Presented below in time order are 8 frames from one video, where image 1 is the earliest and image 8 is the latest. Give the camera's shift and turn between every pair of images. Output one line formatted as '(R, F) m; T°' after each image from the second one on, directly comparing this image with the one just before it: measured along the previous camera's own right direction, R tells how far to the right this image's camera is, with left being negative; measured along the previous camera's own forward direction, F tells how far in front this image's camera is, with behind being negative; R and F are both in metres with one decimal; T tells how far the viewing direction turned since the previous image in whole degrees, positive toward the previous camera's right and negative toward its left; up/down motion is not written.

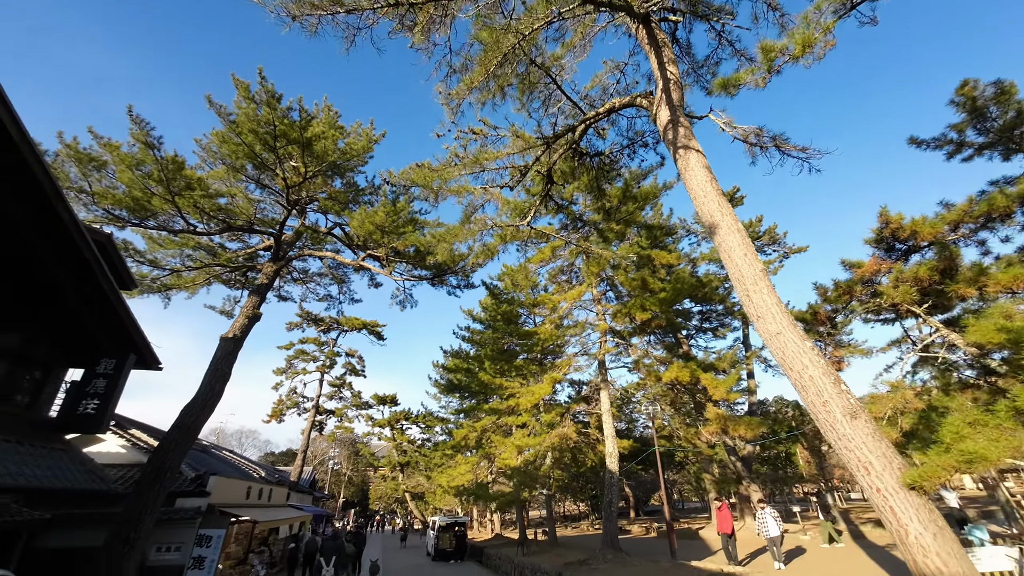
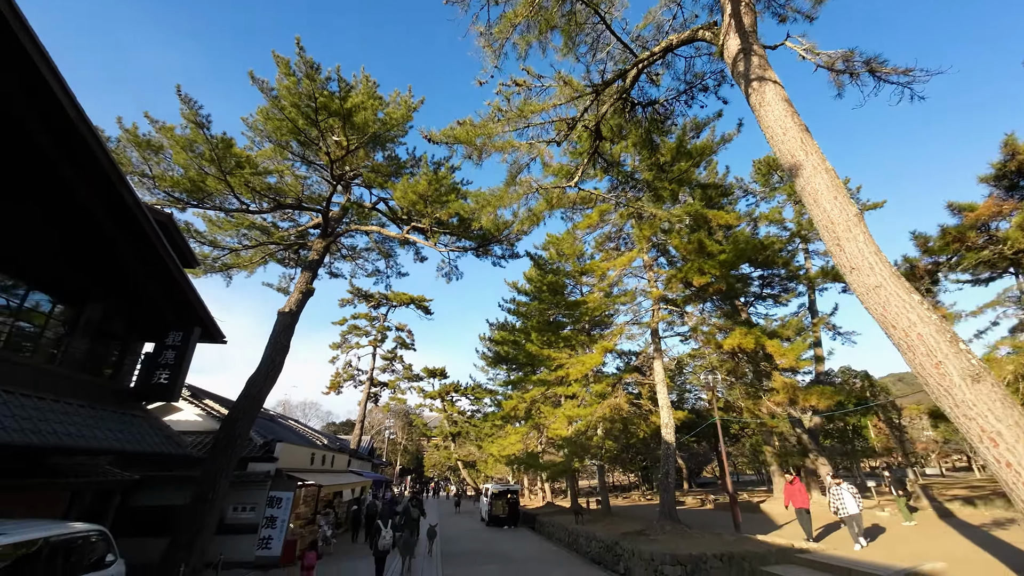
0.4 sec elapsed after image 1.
(-0.1, +0.4) m; -6°
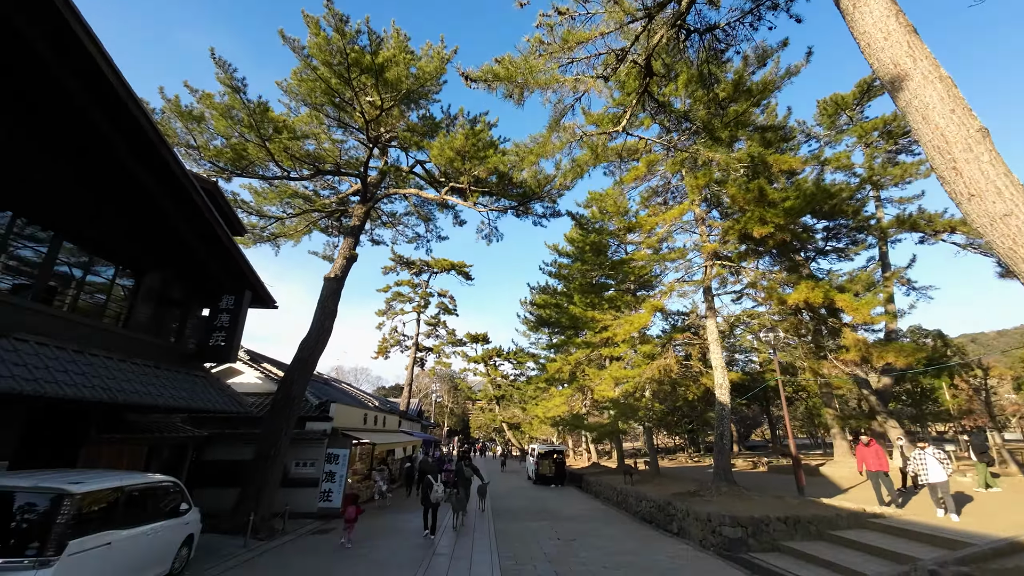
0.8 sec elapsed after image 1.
(-0.1, +0.4) m; -5°
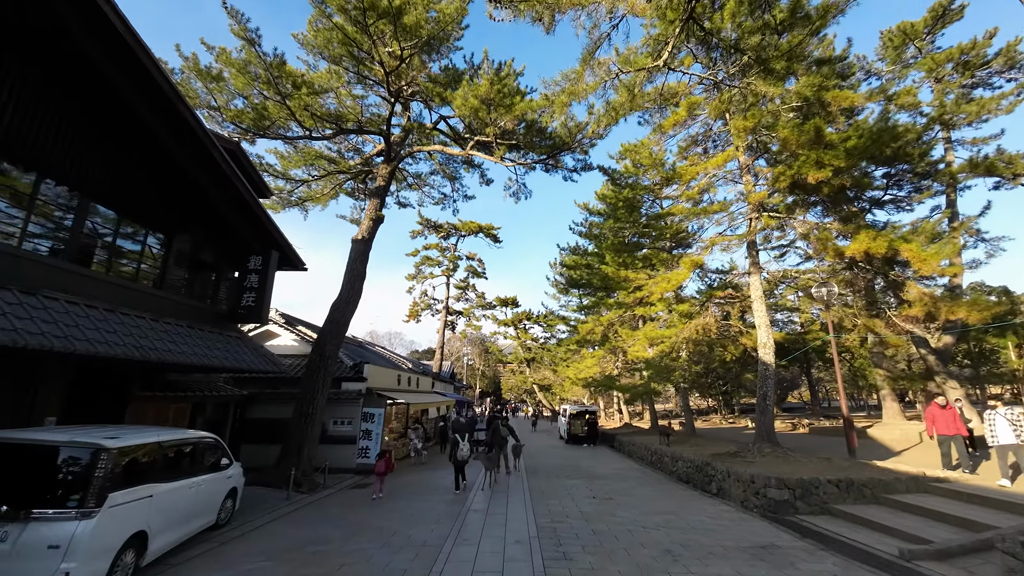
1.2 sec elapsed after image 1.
(-0.1, +0.4) m; -4°
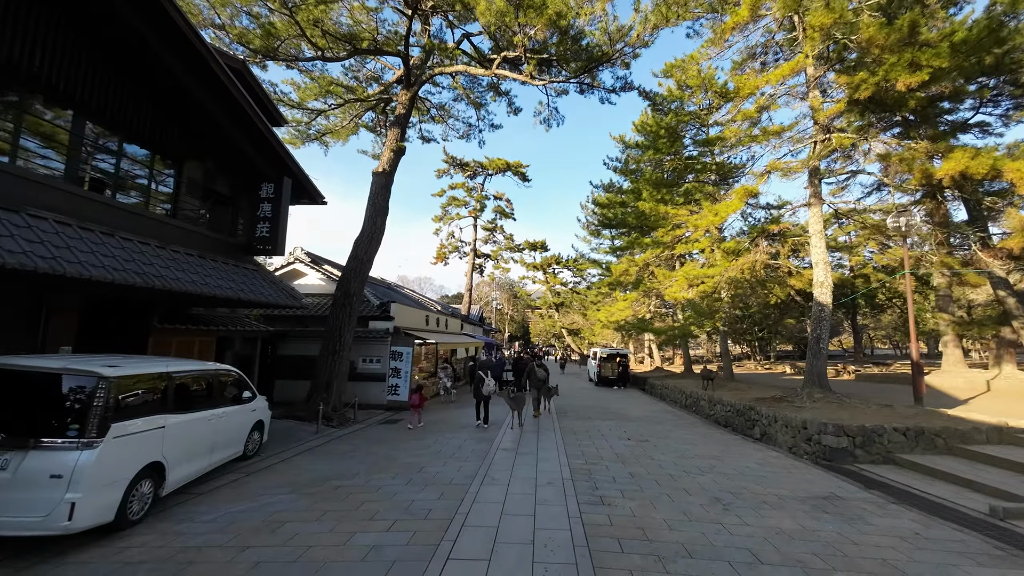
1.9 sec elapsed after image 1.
(-0.1, +0.7) m; -4°
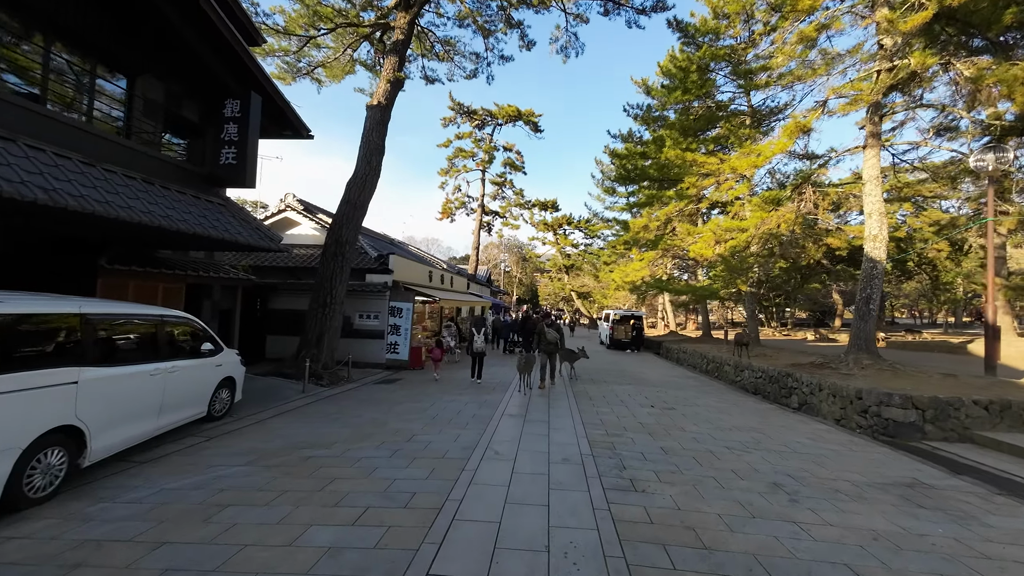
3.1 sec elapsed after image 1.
(0.0, +1.2) m; -1°
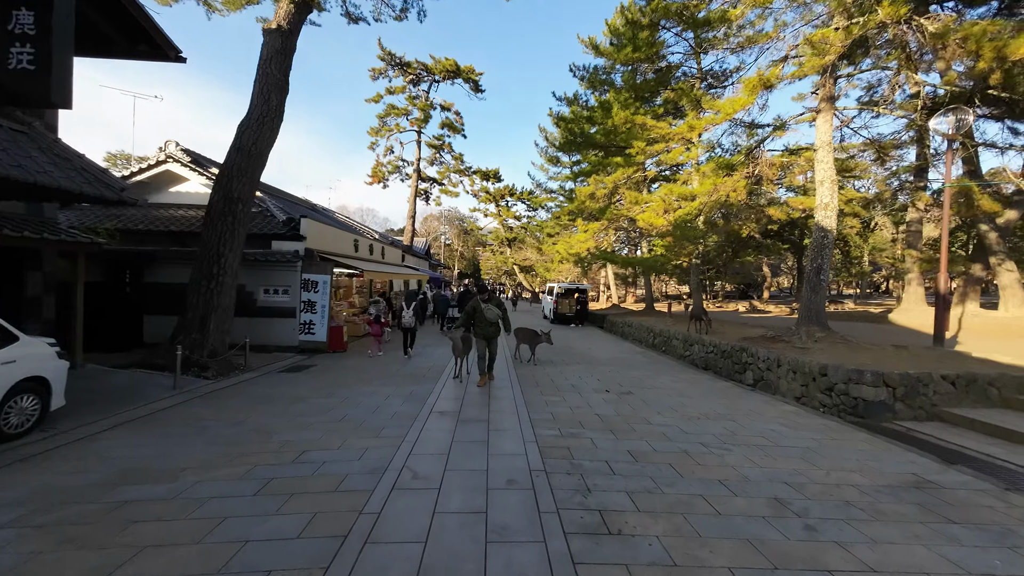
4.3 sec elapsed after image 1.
(+0.1, +1.3) m; +8°
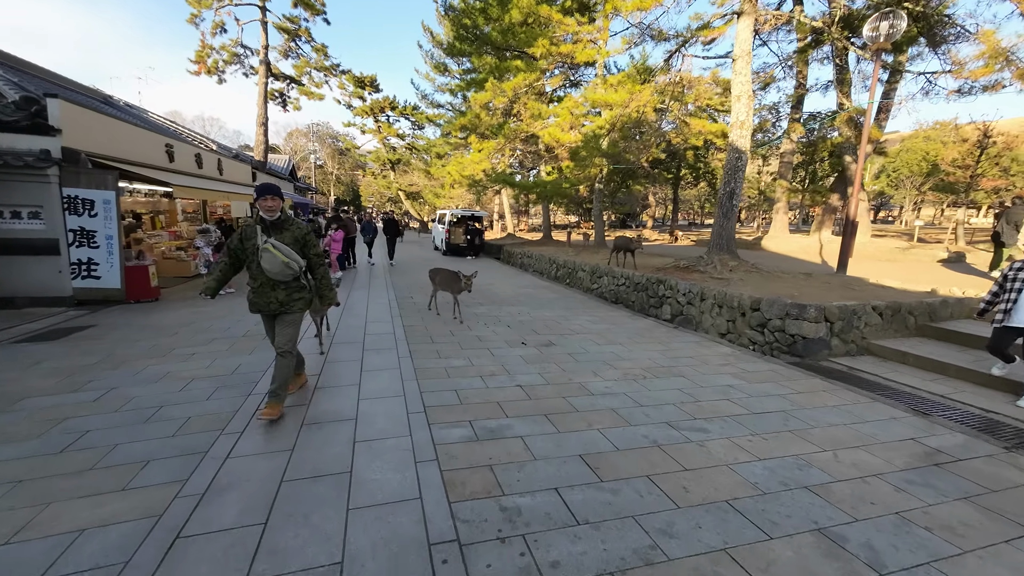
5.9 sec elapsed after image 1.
(+0.1, +1.8) m; +15°
